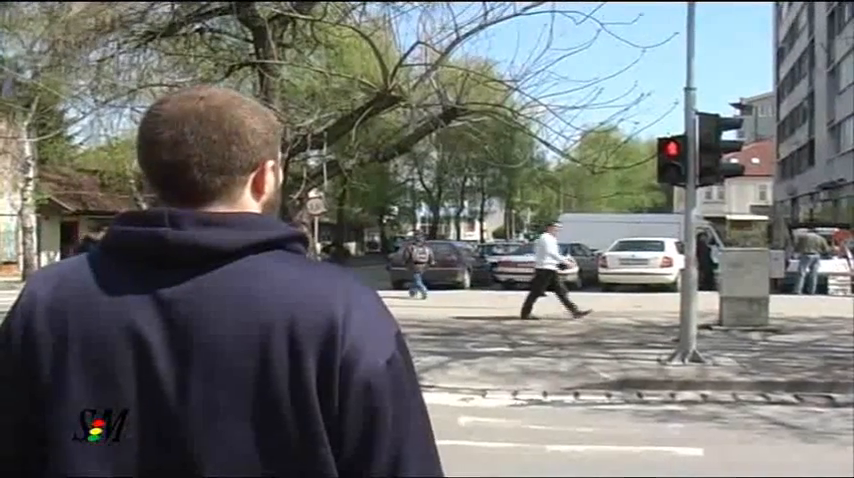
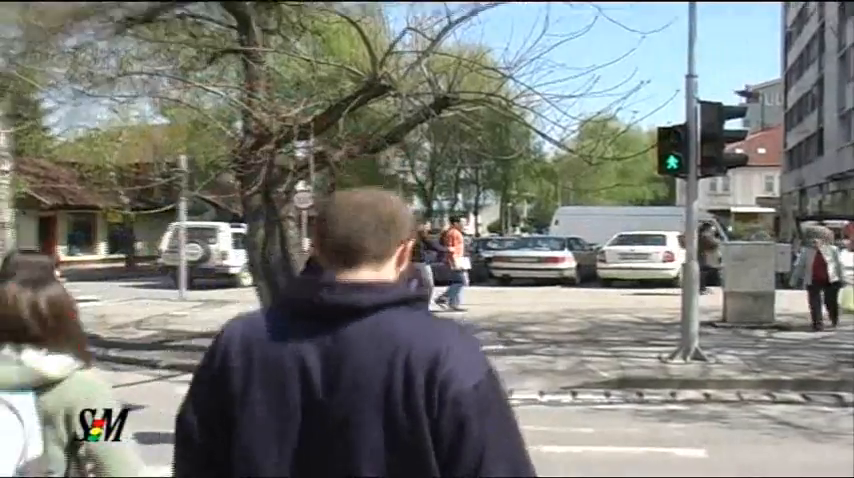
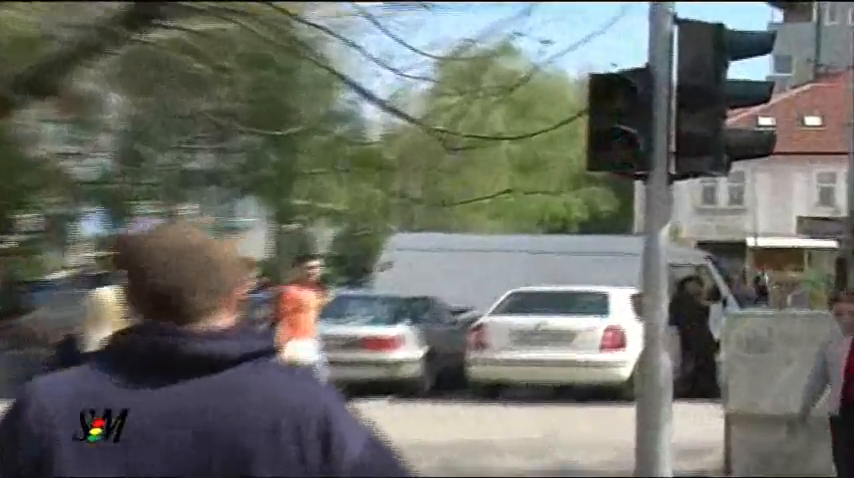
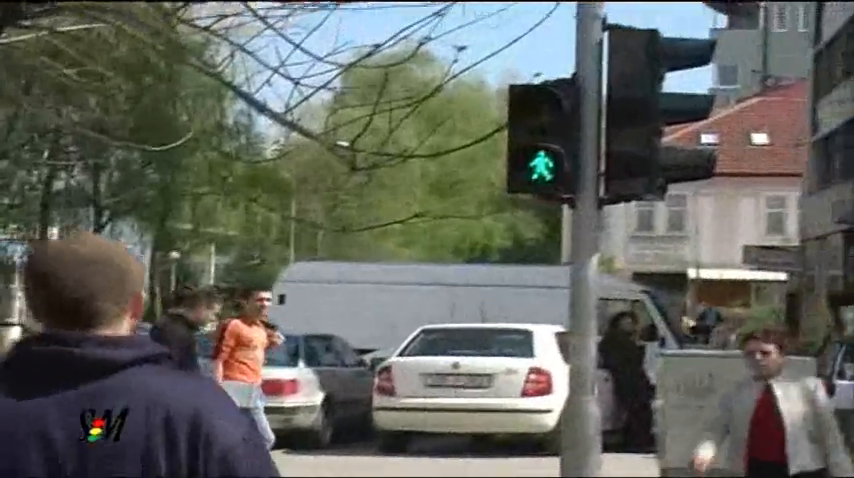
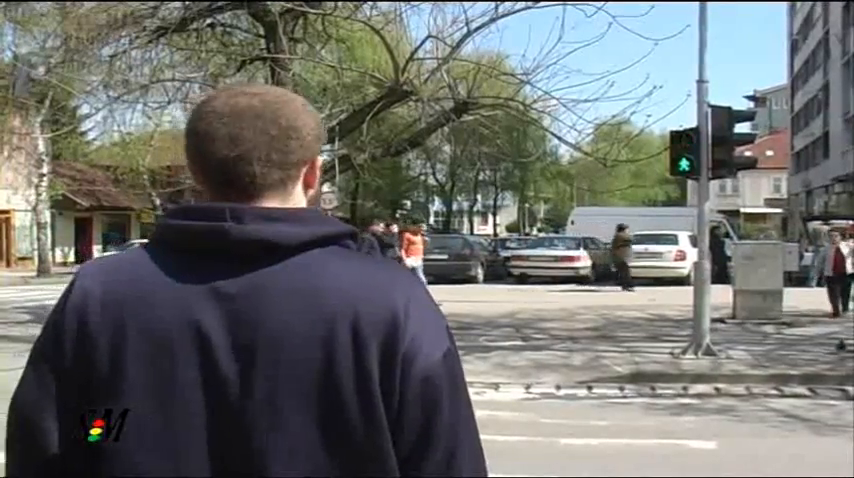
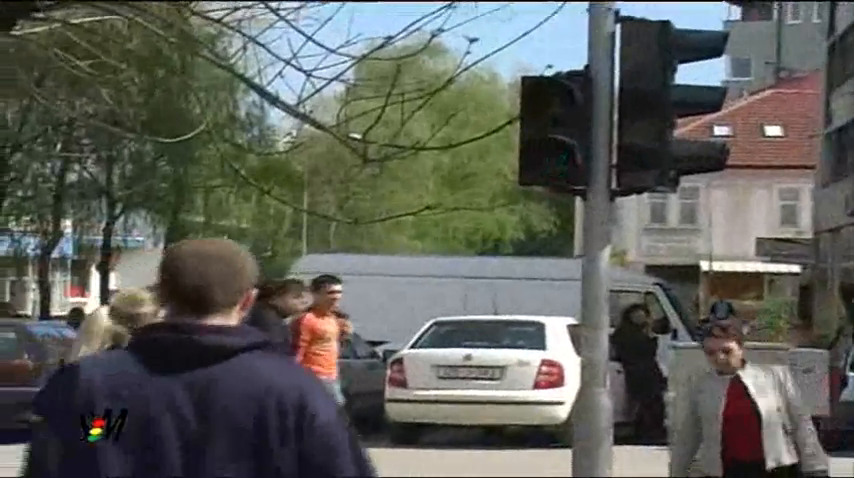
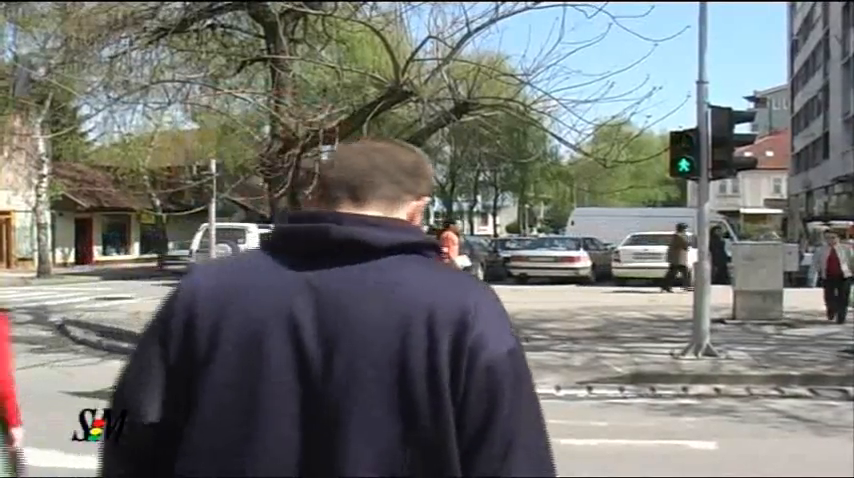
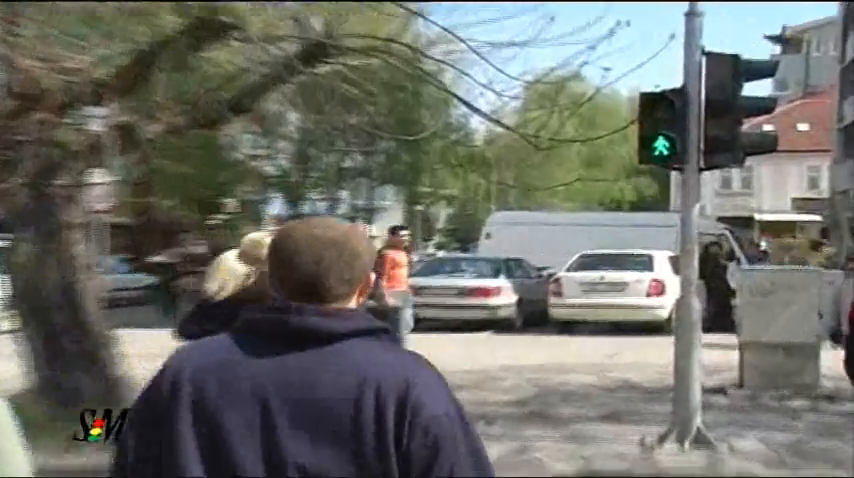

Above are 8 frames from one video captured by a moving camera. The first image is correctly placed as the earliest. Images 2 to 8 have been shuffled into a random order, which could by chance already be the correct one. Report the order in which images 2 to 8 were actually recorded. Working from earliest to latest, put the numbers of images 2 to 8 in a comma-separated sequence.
5, 7, 2, 8, 3, 4, 6
